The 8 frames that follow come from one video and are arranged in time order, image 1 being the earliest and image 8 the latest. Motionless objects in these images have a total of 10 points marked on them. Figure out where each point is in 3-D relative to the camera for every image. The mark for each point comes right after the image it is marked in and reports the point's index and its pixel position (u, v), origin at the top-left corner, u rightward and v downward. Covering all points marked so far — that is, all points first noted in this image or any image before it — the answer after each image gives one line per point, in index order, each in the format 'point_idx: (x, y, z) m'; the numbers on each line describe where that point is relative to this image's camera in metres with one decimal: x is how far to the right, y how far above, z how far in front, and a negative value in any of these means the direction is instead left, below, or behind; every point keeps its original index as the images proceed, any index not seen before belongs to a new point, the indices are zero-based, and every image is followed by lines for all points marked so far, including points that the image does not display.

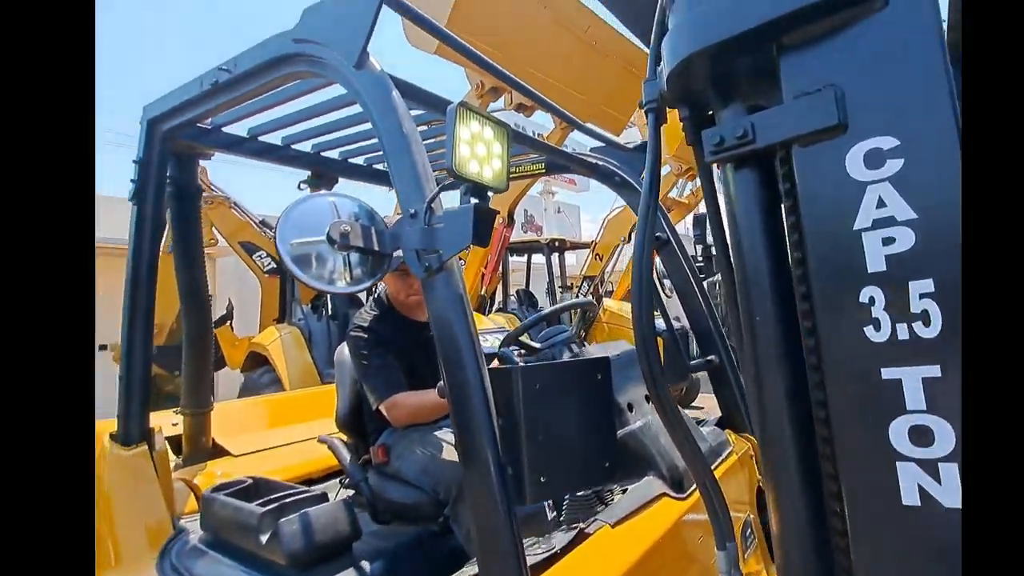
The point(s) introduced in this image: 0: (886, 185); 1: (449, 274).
0: (+0.6, +0.2, +0.8) m
1: (-0.1, 0.0, +1.1) m
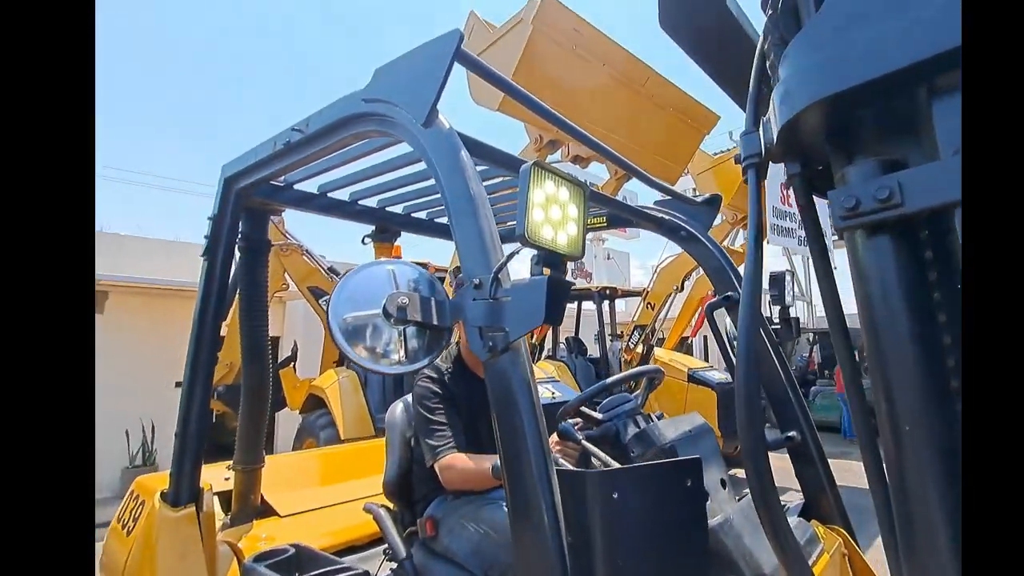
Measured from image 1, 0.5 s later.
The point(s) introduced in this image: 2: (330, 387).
0: (+0.7, 0.0, +0.6) m
1: (0.0, -0.1, +1.0) m
2: (-2.2, -1.3, +6.4) m
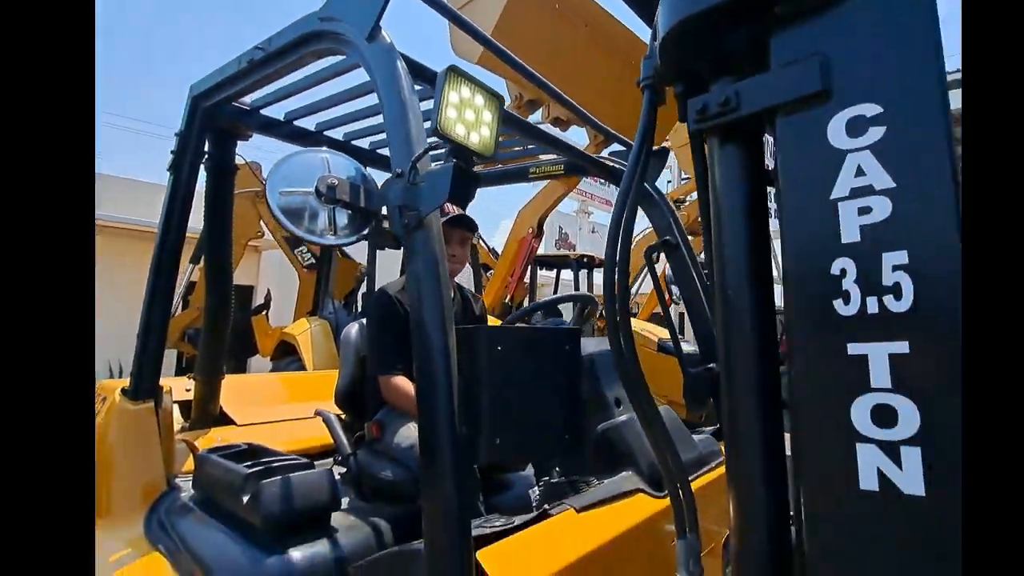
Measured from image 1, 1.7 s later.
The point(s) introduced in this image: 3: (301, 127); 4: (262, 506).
0: (+0.6, +0.2, +0.8) m
1: (-0.2, +0.1, +1.1) m
2: (-2.7, -0.6, +6.5) m
3: (-1.0, +0.8, +2.5) m
4: (-0.8, -0.7, +1.6) m
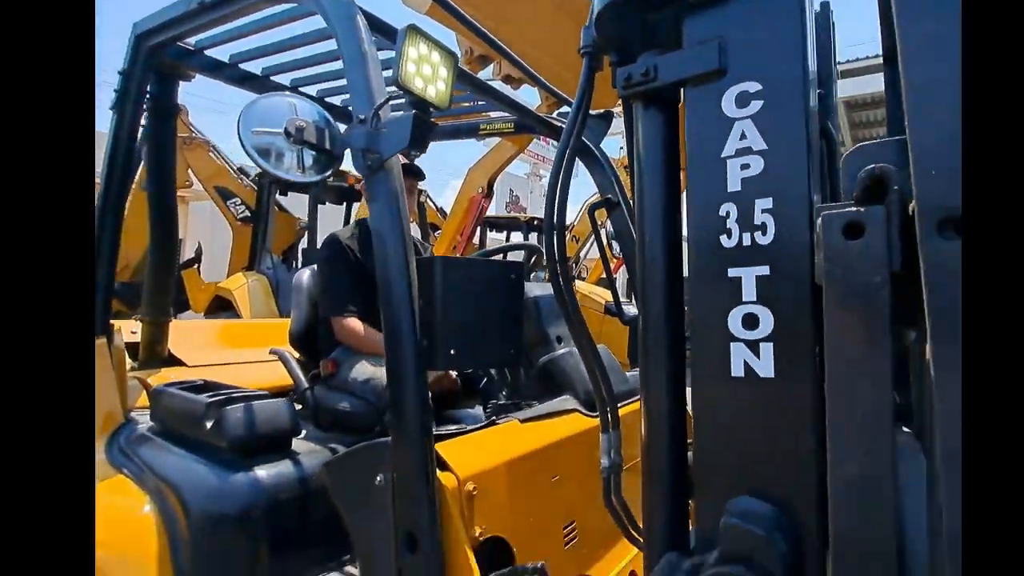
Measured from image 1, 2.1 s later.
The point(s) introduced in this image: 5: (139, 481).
0: (+0.5, +0.3, +1.0) m
1: (-0.3, +0.3, +1.3) m
2: (-3.4, 0.0, +6.4) m
3: (-1.3, +1.0, +2.5) m
4: (-0.9, -0.5, +1.7) m
5: (-1.2, -0.6, +1.7) m
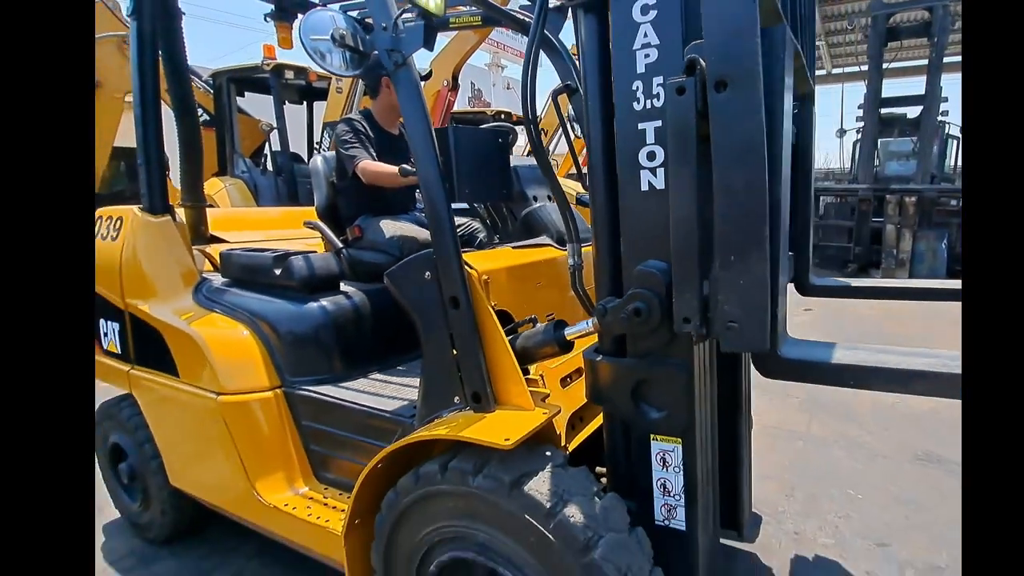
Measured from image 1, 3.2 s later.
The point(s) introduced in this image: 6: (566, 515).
0: (+0.4, +0.8, +1.6) m
1: (-0.3, +0.8, +1.8) m
2: (-3.7, +1.3, +6.7) m
3: (-1.4, +1.7, +2.8) m
4: (-1.0, +0.1, +2.3) m
5: (-1.3, -0.1, +2.4) m
6: (+0.2, -0.7, +1.5) m
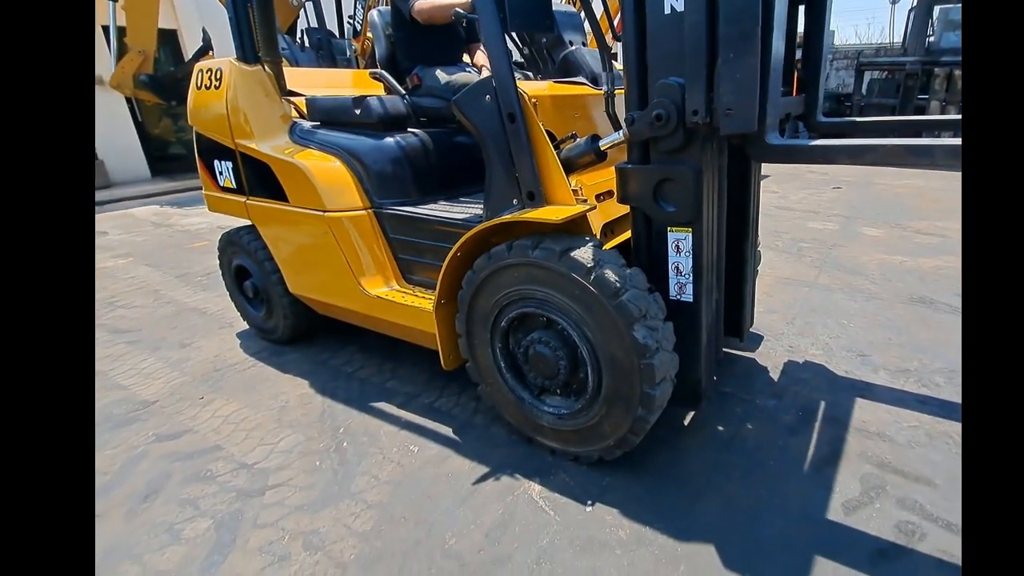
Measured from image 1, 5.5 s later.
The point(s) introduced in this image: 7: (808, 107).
0: (+0.6, +1.5, +1.9) m
1: (-0.1, +1.5, +2.1) m
2: (-3.3, +2.9, +7.0) m
3: (-1.2, +2.6, +3.0) m
4: (-0.7, +0.9, +2.8) m
5: (-1.0, +0.7, +2.9) m
6: (+0.4, +0.1, +2.0) m
7: (+1.6, +1.0, +2.8) m
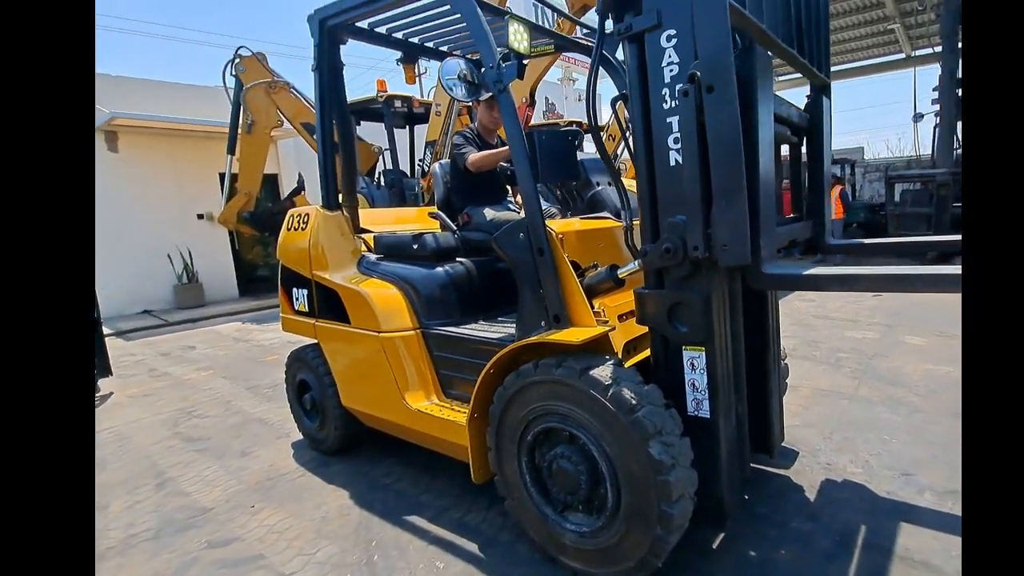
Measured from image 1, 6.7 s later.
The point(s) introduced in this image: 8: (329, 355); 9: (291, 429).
0: (+0.7, +1.0, +2.3) m
1: (0.0, +1.0, +2.6) m
2: (-2.8, +1.3, +7.9) m
3: (-1.0, +1.9, +3.7) m
4: (-0.6, +0.3, +3.2) m
5: (-0.9, +0.1, +3.3) m
6: (+0.5, -0.4, +2.2) m
7: (+1.8, +0.3, +3.0) m
8: (-1.2, -0.4, +3.4) m
9: (-1.7, -1.1, +4.0) m
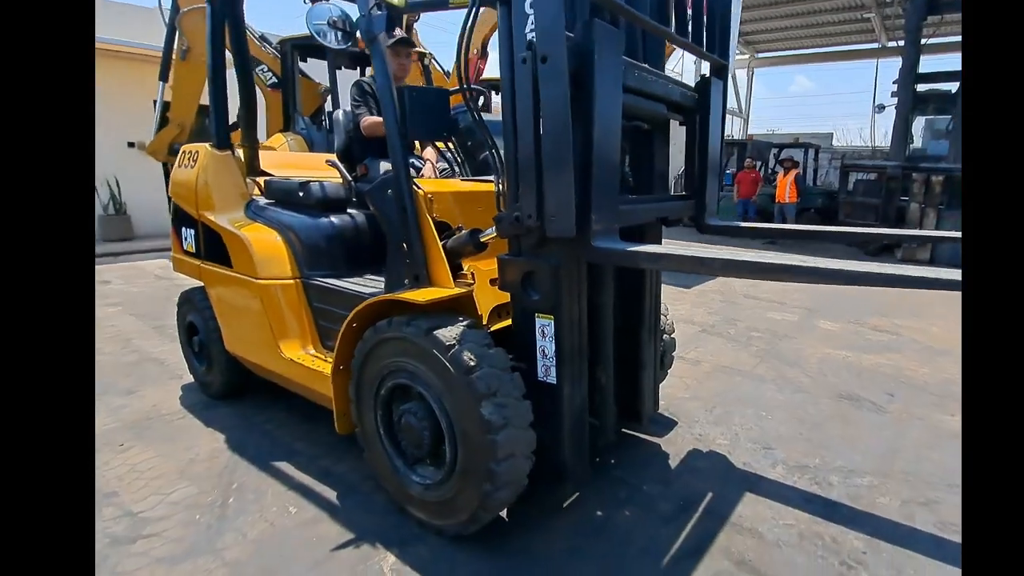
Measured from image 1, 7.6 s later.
0: (+0.1, +1.2, +2.3) m
1: (-0.6, +1.2, +2.5) m
2: (-3.5, +2.2, +7.6) m
3: (-1.6, +2.2, +3.6) m
4: (-1.2, +0.6, +3.2) m
5: (-1.5, +0.4, +3.2) m
6: (-0.2, -0.3, +2.3) m
7: (+1.1, +0.4, +3.1) m
8: (-2.0, -0.1, +3.4) m
9: (-2.5, -0.6, +4.0) m
